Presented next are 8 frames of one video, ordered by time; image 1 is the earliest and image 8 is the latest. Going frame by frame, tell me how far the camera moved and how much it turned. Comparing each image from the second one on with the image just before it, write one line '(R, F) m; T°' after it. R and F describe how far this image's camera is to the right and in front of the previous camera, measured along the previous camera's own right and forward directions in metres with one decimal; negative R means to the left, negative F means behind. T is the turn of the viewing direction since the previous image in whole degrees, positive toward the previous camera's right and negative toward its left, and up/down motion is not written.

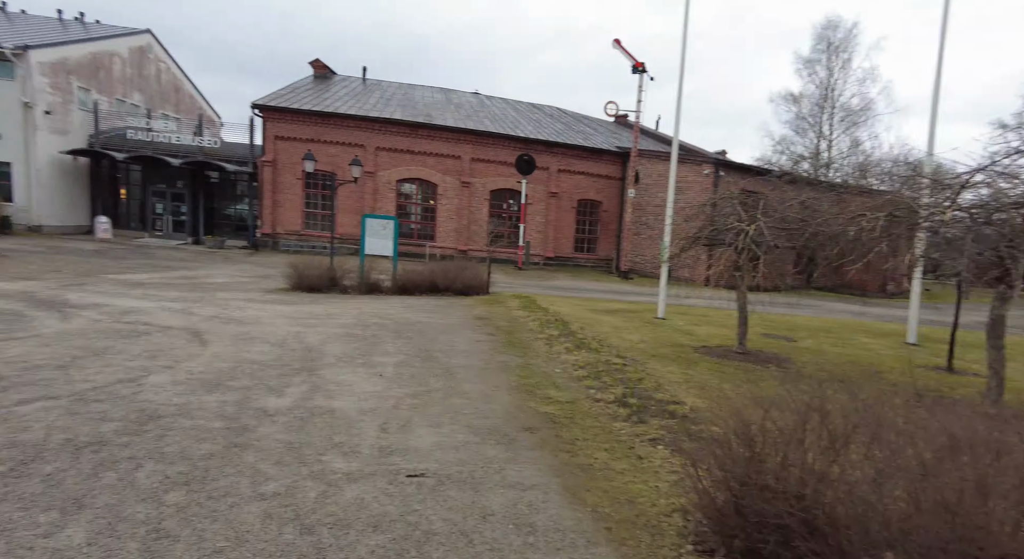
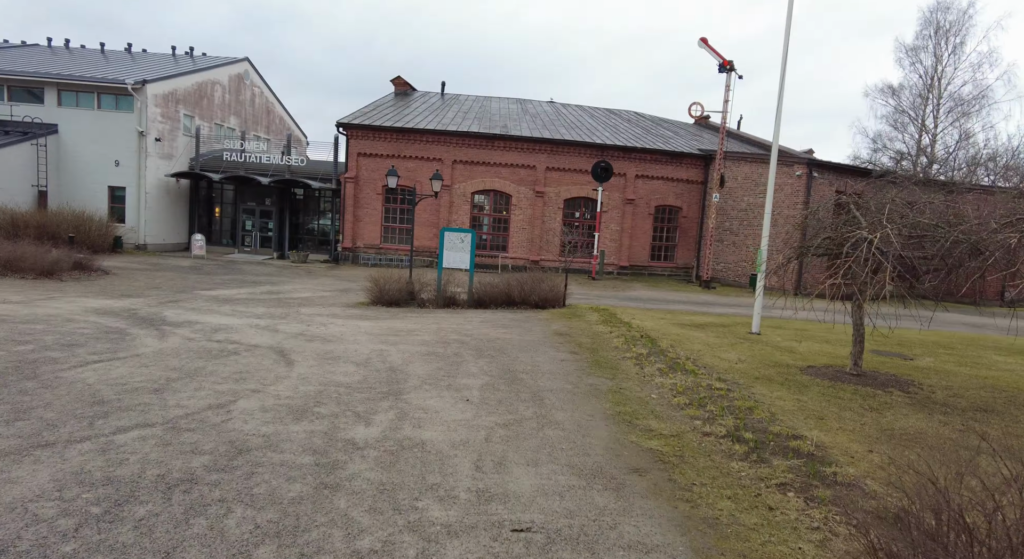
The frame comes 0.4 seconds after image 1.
(-0.2, +0.4) m; -6°
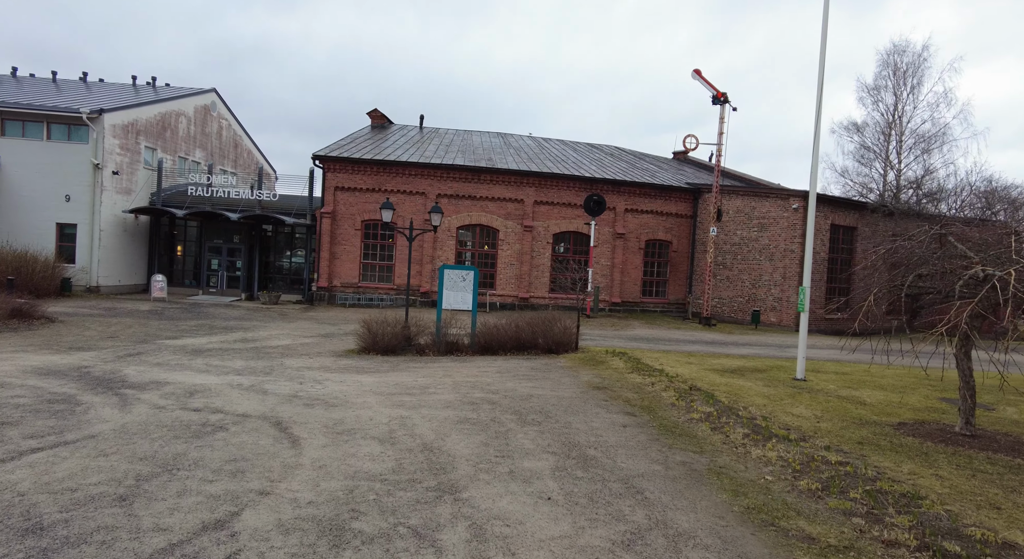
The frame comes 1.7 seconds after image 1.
(-0.8, +1.3) m; +3°
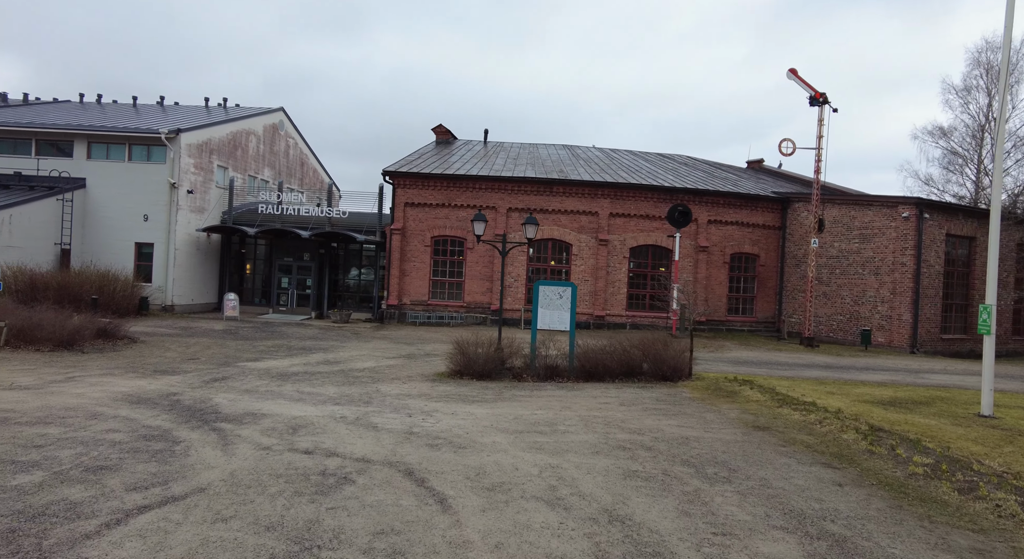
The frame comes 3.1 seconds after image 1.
(-1.0, +1.0) m; -4°
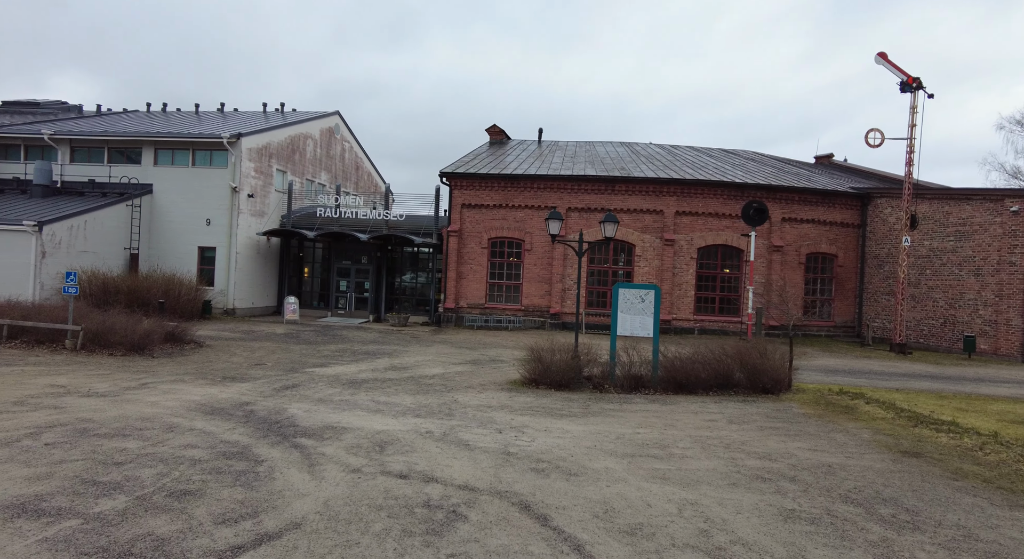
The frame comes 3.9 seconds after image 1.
(-0.6, +0.7) m; -4°
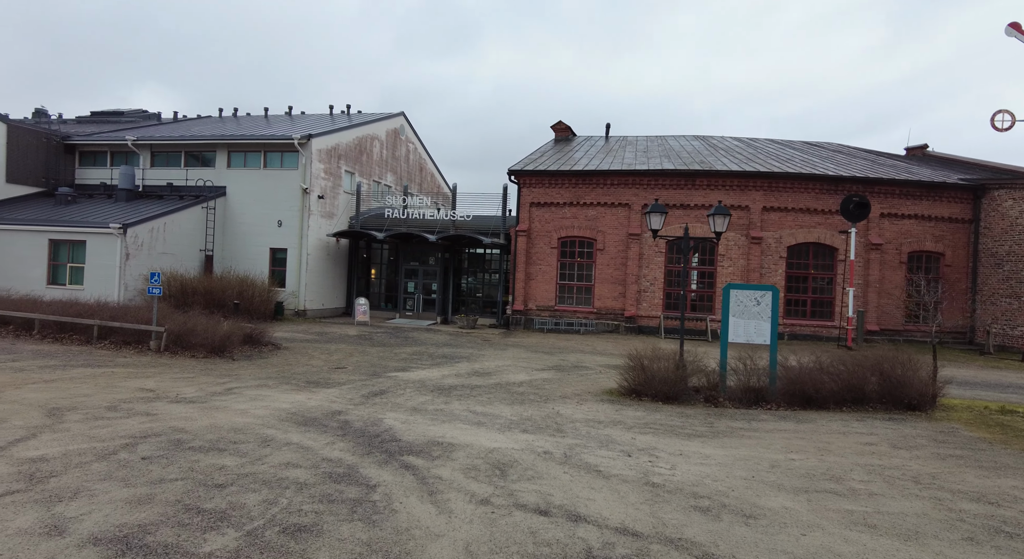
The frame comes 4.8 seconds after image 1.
(-0.7, +0.8) m; -5°
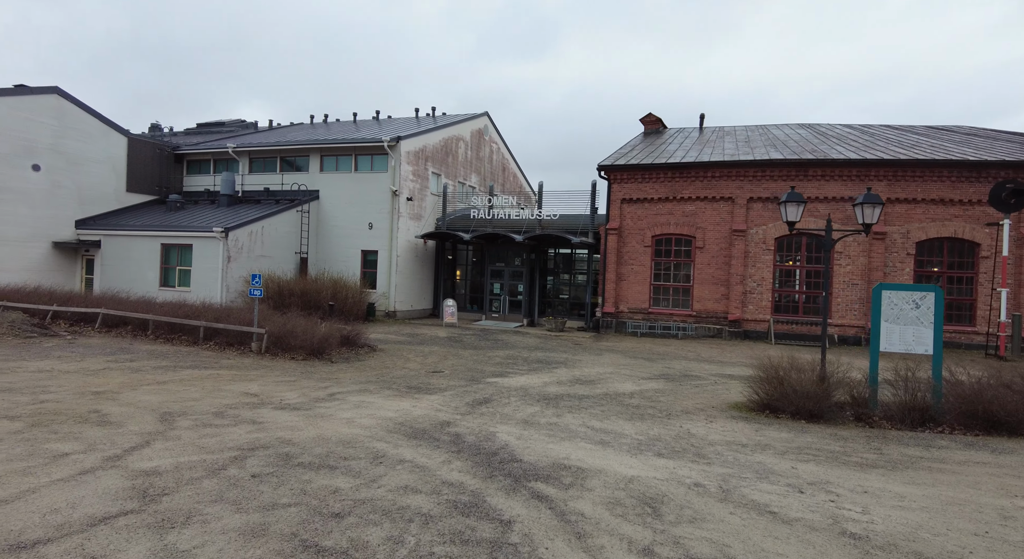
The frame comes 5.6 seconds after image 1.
(-0.6, +0.8) m; -7°
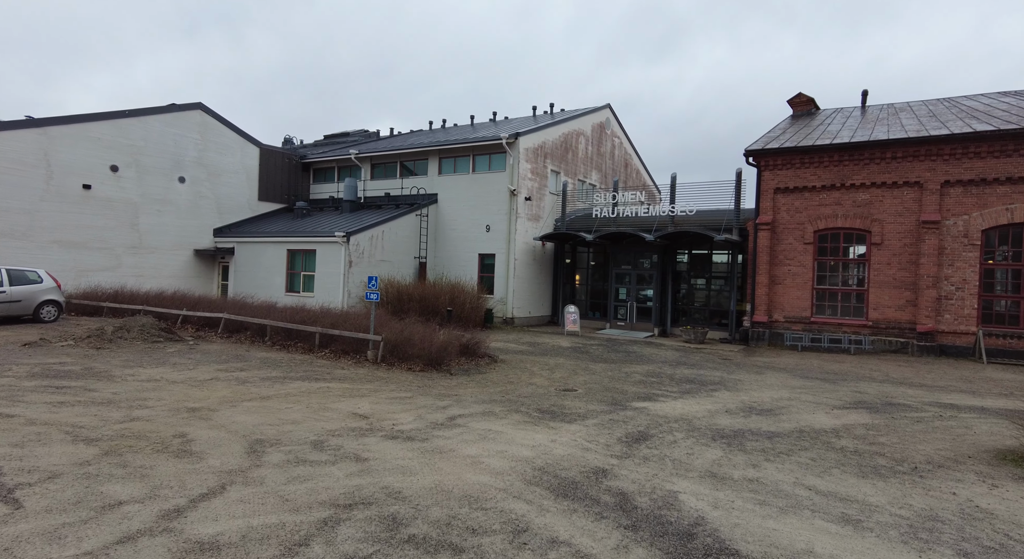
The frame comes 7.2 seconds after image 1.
(-0.6, +2.1) m; -10°
